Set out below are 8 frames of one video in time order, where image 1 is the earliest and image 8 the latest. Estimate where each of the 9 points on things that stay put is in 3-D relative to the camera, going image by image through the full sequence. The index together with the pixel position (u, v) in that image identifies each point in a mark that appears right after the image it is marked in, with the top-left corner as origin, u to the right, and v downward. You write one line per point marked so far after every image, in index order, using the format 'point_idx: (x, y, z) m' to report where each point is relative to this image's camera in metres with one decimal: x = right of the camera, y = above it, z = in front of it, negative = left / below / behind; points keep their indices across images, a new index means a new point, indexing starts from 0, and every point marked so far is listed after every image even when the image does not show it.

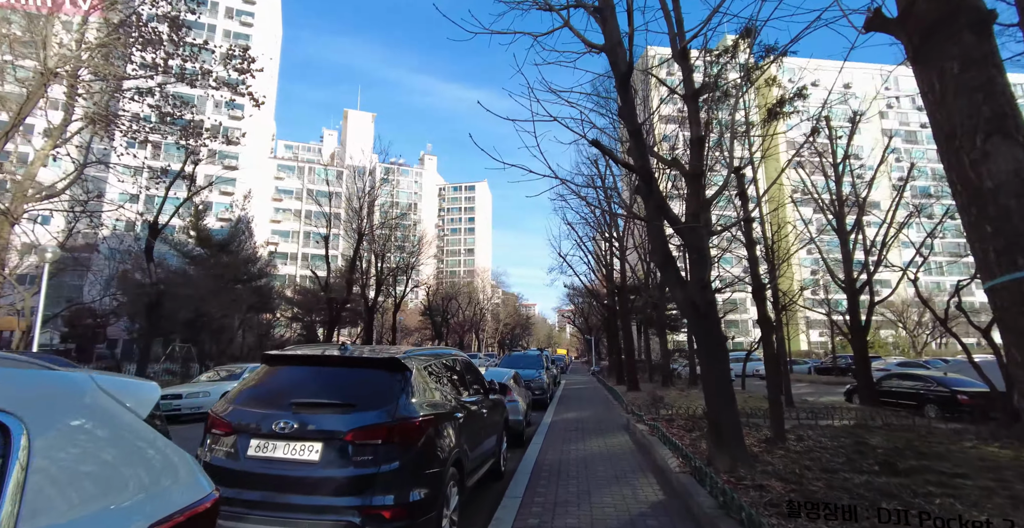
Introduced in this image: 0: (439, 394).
0: (-0.6, -1.0, +3.9) m
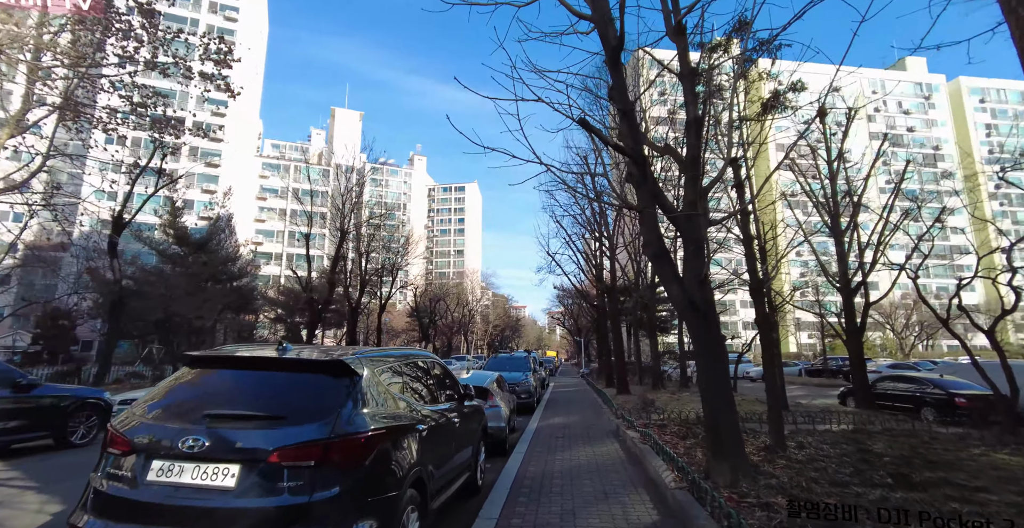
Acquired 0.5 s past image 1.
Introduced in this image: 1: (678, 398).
0: (-0.8, -0.9, +3.3) m
1: (+4.4, -3.5, +13.2) m
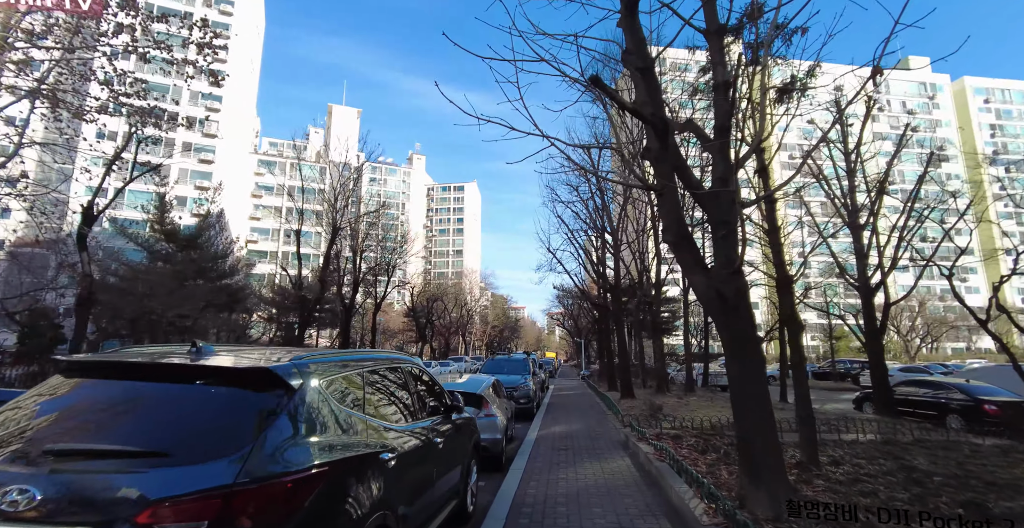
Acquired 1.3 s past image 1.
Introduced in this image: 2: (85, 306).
0: (-0.8, -0.8, +2.6) m
1: (+4.3, -3.4, +12.4) m
2: (-10.0, -1.0, +11.7) m
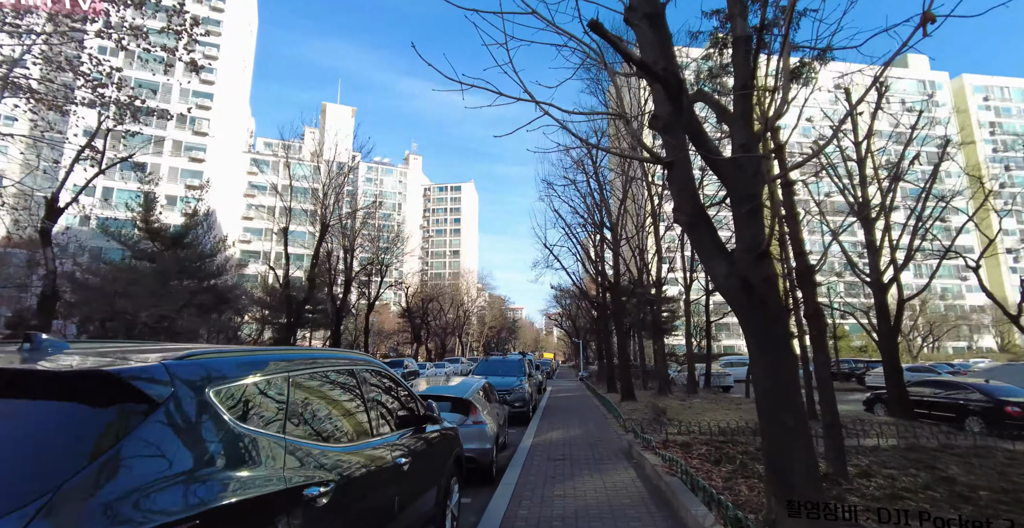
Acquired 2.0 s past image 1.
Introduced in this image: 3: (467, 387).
0: (-0.9, -0.7, +2.0) m
1: (+4.2, -3.3, +11.8) m
2: (-10.1, -0.9, +11.0) m
3: (-0.6, -1.6, +6.4) m
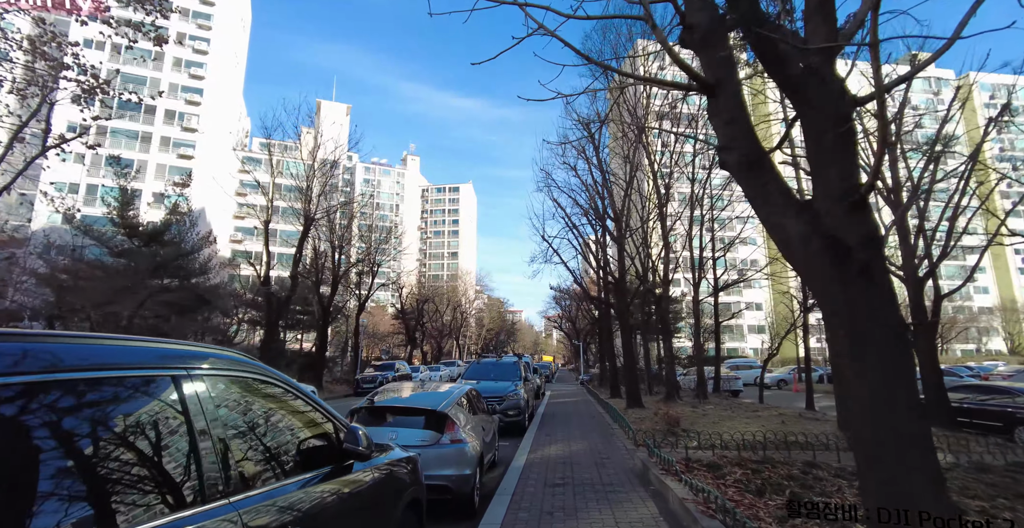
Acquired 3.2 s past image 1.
0: (-1.0, -0.5, +0.8) m
1: (+4.1, -3.2, +10.7) m
2: (-10.2, -0.7, +9.9) m
3: (-0.7, -1.4, +5.3) m
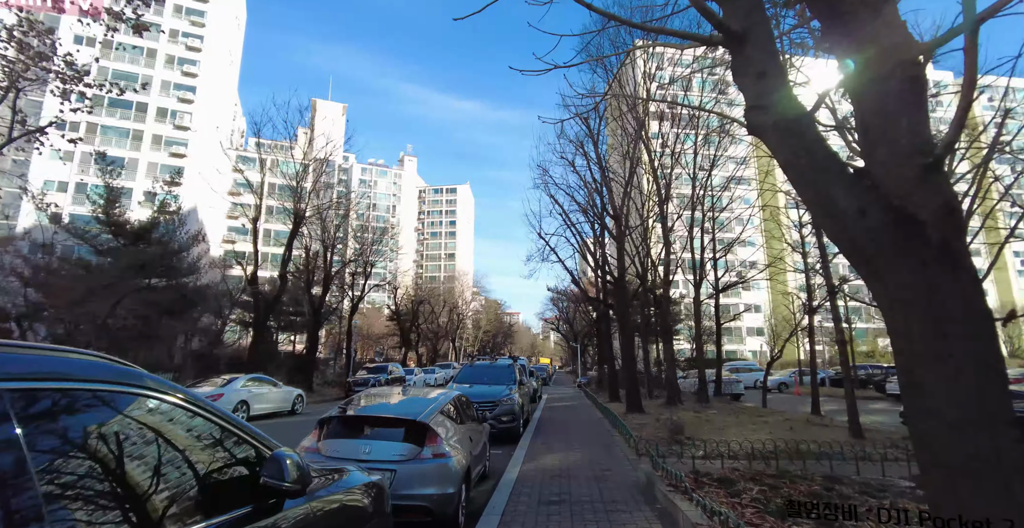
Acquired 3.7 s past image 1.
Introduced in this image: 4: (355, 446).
0: (-1.0, -0.4, +0.3) m
1: (+4.0, -3.1, +10.2) m
2: (-10.3, -0.7, +9.3) m
3: (-0.8, -1.3, +4.8) m
4: (-1.2, -1.4, +4.0) m
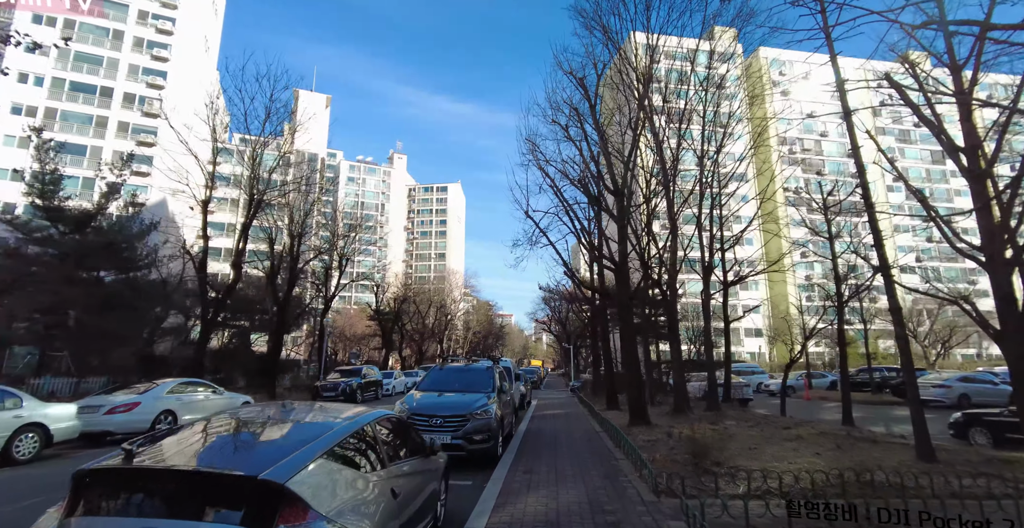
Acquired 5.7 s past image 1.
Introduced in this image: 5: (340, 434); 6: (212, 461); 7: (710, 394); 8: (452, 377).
0: (-1.2, 0.0, -1.6) m
1: (+3.6, -2.8, +8.3) m
2: (-10.7, -0.3, +7.3) m
3: (-1.0, -0.9, +2.8) m
4: (-1.5, -1.1, +2.0) m
5: (-1.0, -1.0, +3.0) m
6: (-1.3, -0.9, +2.3) m
7: (+5.5, -3.6, +14.1) m
8: (-1.0, -1.8, +8.1) m
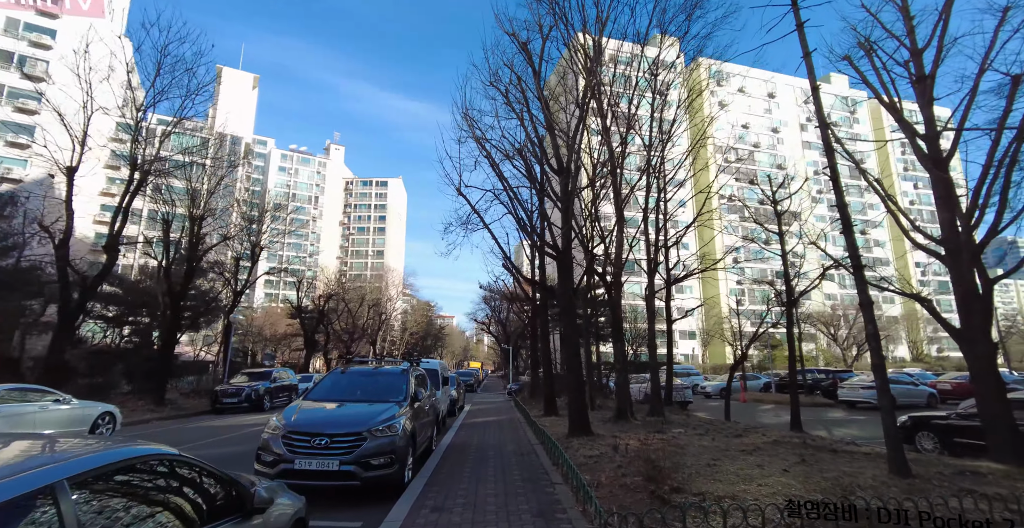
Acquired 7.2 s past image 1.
0: (-1.2, +0.3, -3.1) m
1: (+2.5, -2.6, +7.3) m
2: (-11.5, +0.2, +4.6) m
3: (-1.5, -0.6, +1.3) m
4: (-1.8, -0.7, +0.5) m
5: (-1.5, -0.7, +1.5) m
6: (-1.7, -0.6, +0.7) m
7: (+3.7, -3.5, +13.2) m
8: (-2.0, -1.5, +6.6) m
